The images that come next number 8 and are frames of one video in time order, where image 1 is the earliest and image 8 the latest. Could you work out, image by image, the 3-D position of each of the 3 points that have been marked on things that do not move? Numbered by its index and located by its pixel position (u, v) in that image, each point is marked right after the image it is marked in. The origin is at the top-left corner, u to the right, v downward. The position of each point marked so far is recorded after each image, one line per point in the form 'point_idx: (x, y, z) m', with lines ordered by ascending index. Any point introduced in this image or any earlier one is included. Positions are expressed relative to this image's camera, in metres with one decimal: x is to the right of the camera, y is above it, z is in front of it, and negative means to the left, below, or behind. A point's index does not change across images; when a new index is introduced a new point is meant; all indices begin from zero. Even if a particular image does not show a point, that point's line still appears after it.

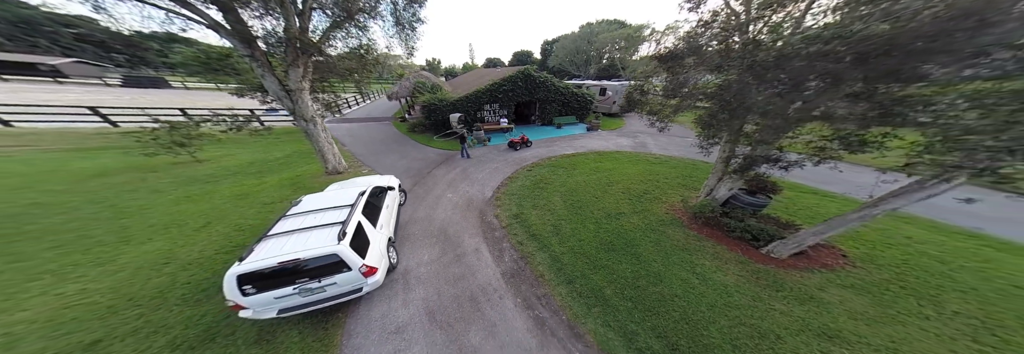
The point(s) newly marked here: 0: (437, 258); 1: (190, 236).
0: (-2.6, -2.7, +5.9) m
1: (-10.7, -1.9, +5.6) m
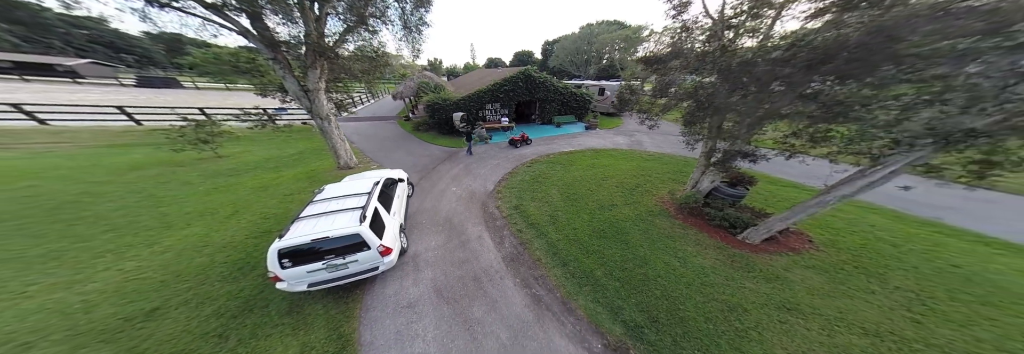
0: (-2.7, -2.5, +6.4) m
1: (-10.7, -1.6, +6.2) m
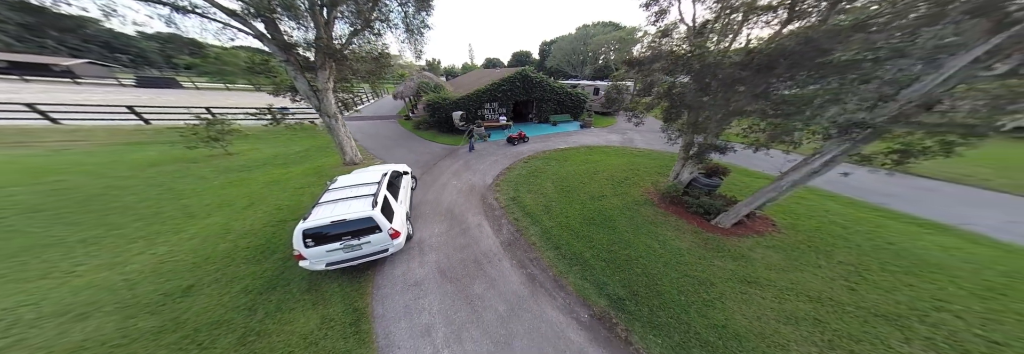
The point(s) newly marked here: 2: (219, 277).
0: (-2.8, -2.2, +6.9) m
1: (-10.8, -1.4, +6.7) m
2: (-8.5, -2.9, +4.8) m
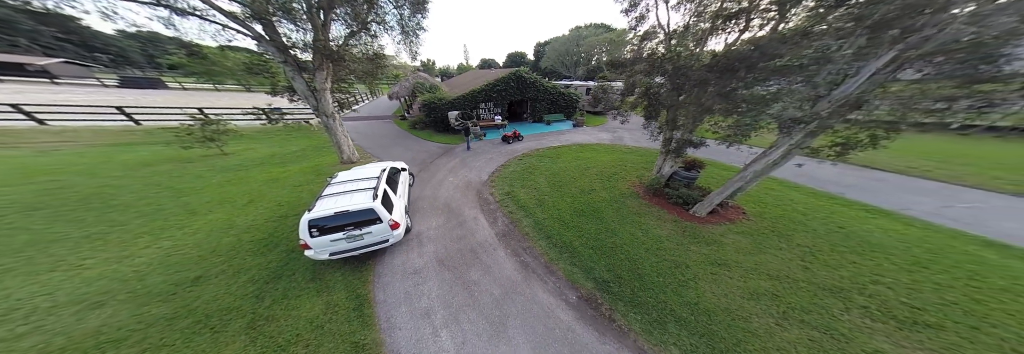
0: (-3.0, -2.0, +7.3) m
1: (-11.1, -1.3, +6.8) m
2: (-8.7, -2.7, +5.0) m
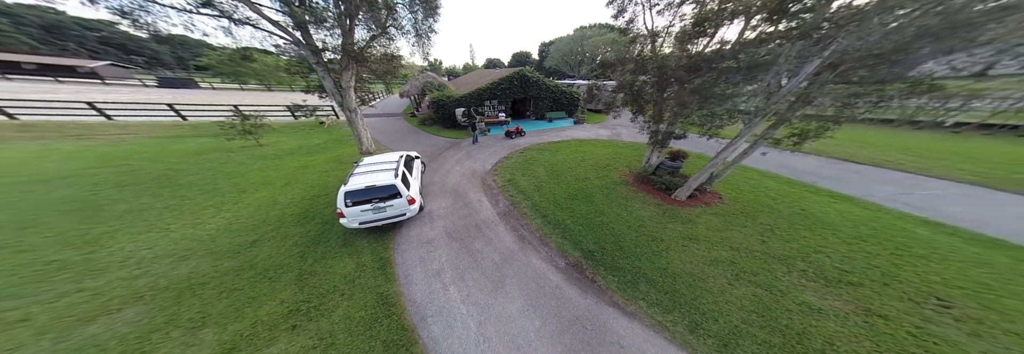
0: (-3.0, -1.4, +8.2) m
1: (-11.1, -0.6, +8.0) m
2: (-8.8, -2.0, +6.1) m
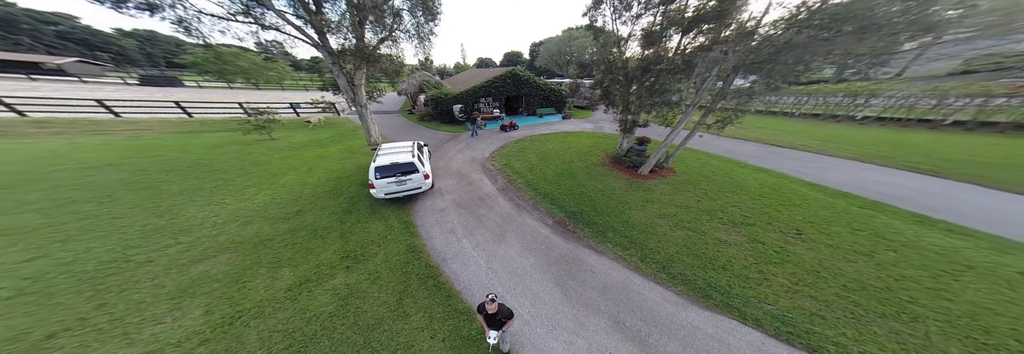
0: (-3.2, -0.5, +9.6) m
1: (-11.3, +0.2, +9.1) m
2: (-8.9, -1.3, +7.3) m
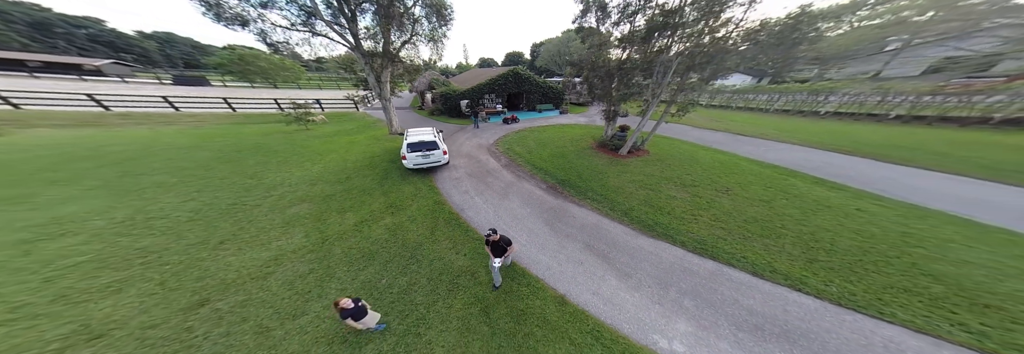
0: (-3.2, +0.8, +11.6) m
1: (-11.2, +1.5, +11.1) m
2: (-8.8, +0.1, +9.3) m
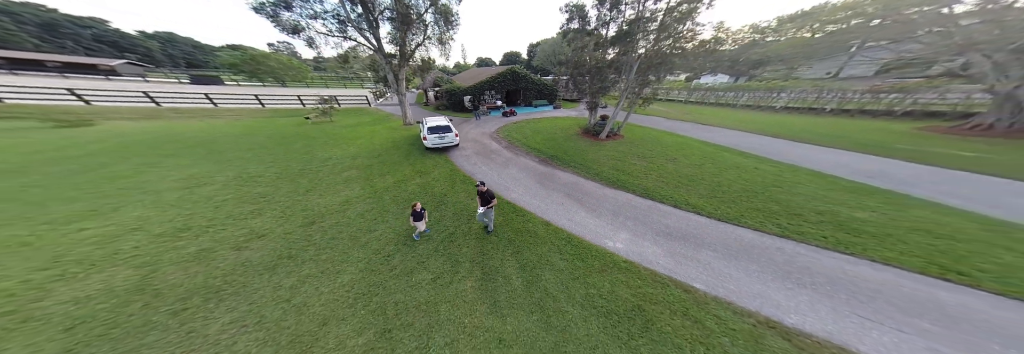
0: (-3.3, +2.4, +14.0) m
1: (-11.3, +3.1, +13.4) m
2: (-8.9, +1.6, +11.6) m
